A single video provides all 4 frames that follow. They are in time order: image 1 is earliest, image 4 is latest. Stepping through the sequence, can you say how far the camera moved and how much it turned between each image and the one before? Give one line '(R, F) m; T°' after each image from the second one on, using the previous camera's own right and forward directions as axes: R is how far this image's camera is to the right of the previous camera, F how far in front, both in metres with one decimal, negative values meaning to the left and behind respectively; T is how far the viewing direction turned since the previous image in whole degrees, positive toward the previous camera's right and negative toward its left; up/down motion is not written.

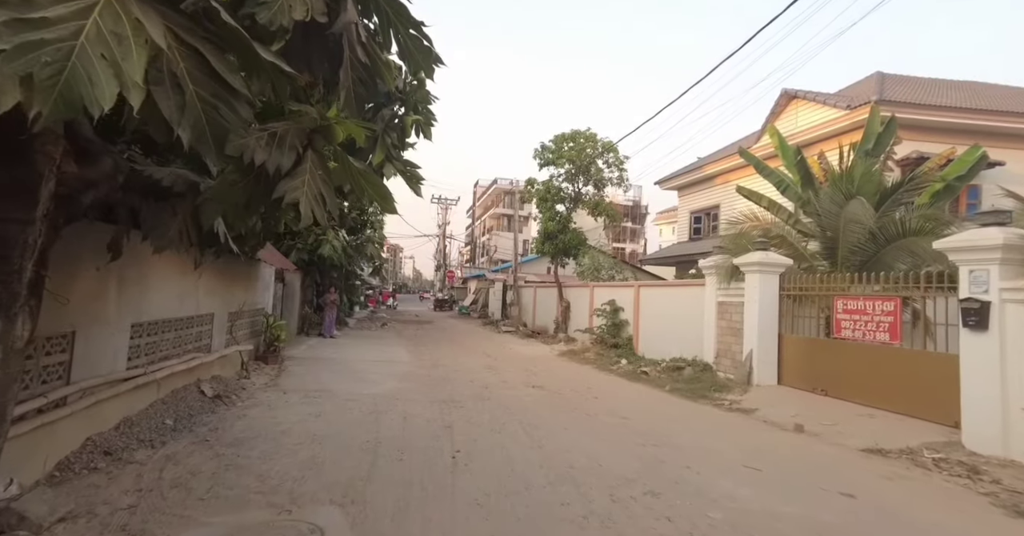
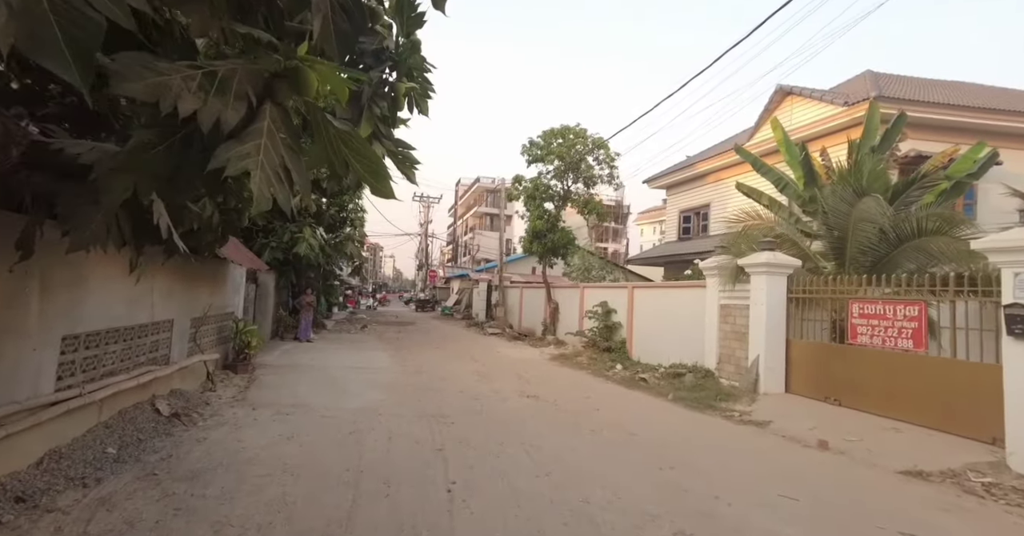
(-0.2, +0.6) m; +2°
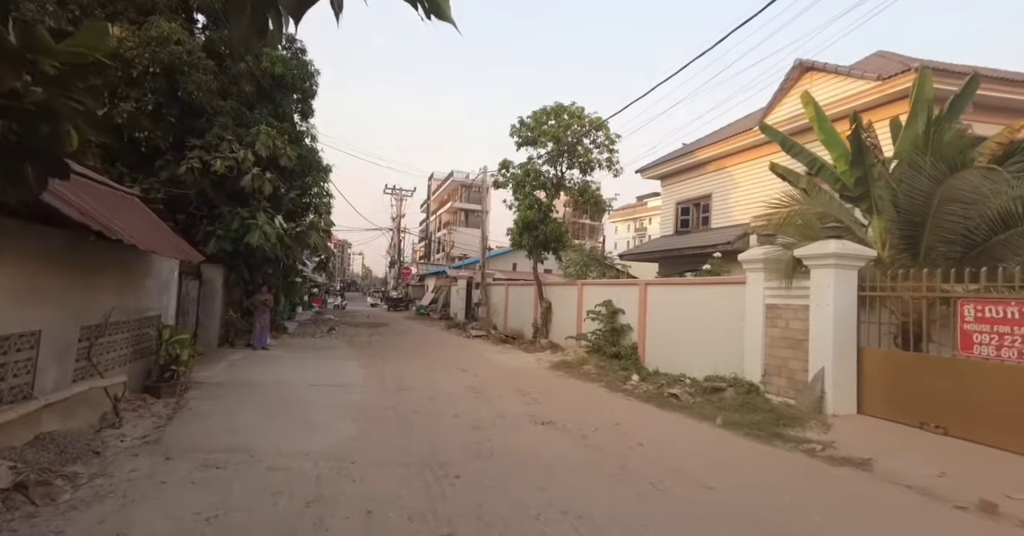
(-0.5, +1.8) m; +3°
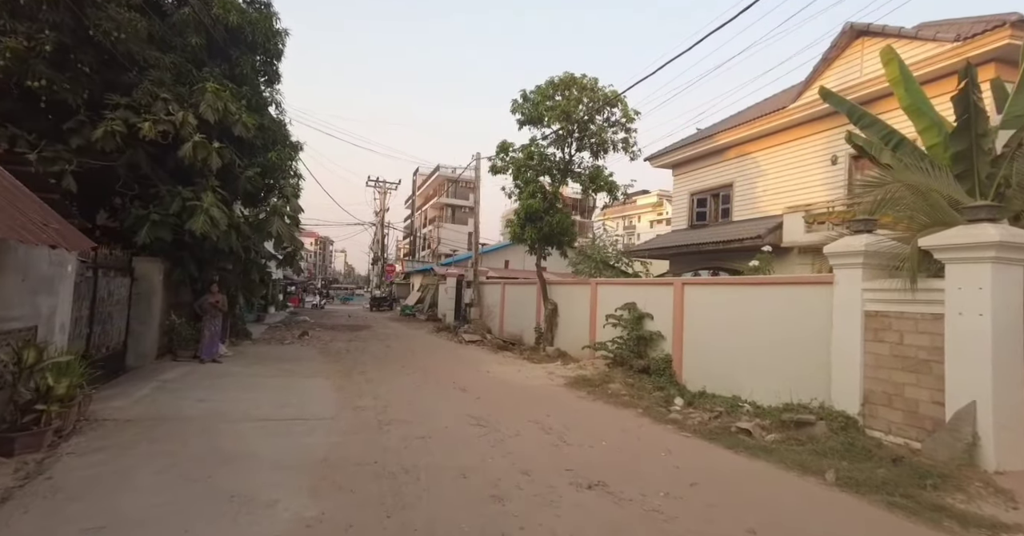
(-0.4, +2.1) m; +2°
